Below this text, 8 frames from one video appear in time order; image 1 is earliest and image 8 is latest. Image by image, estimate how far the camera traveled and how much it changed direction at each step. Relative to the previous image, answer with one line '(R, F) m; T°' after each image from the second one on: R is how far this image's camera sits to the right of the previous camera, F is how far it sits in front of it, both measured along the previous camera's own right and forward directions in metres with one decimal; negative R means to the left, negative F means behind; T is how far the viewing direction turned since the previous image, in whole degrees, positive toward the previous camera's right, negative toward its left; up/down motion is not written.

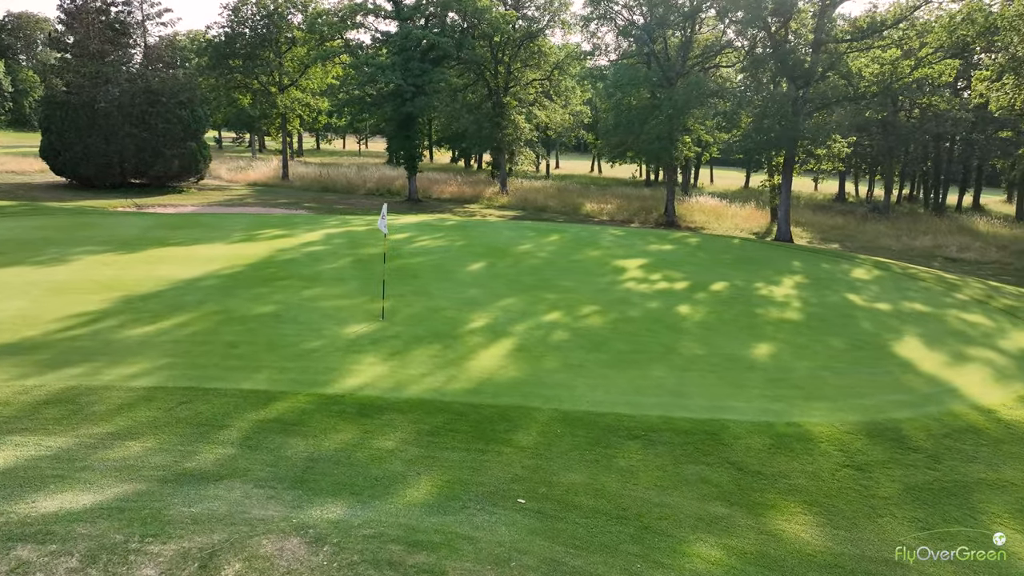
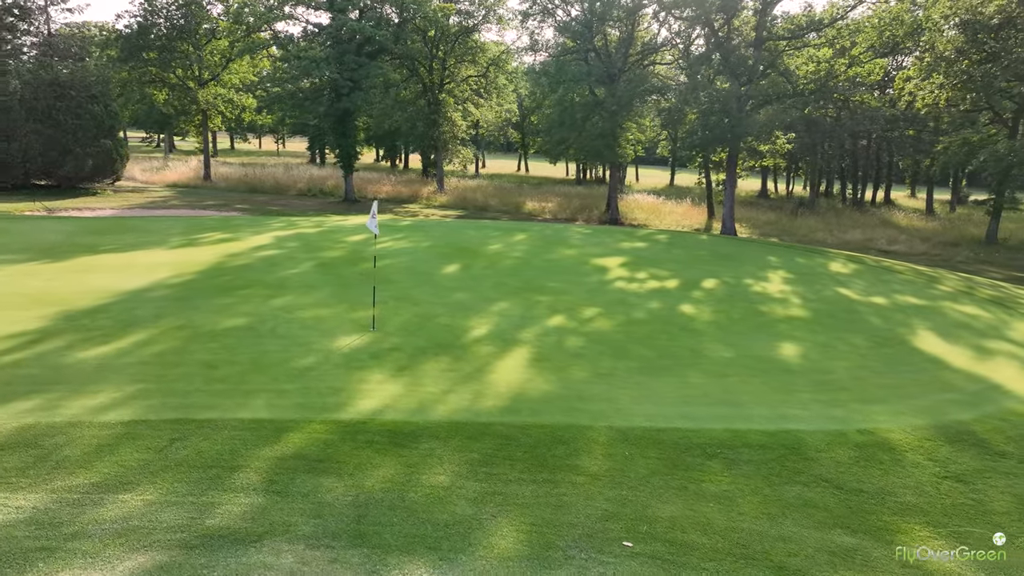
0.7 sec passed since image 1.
(-1.0, +0.8) m; +6°
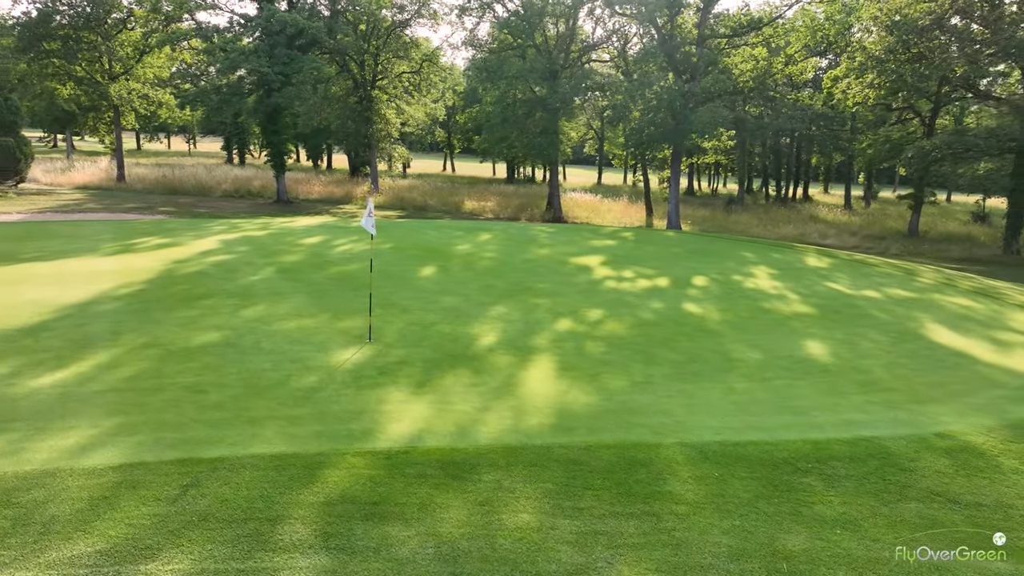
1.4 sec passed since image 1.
(-1.0, +0.7) m; +6°
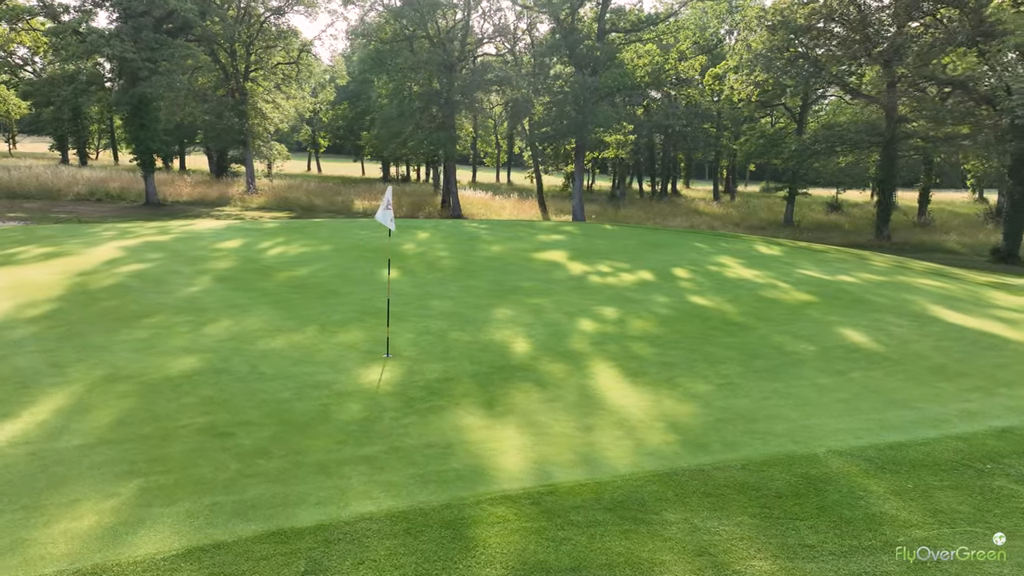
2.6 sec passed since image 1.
(-1.7, +1.1) m; +11°
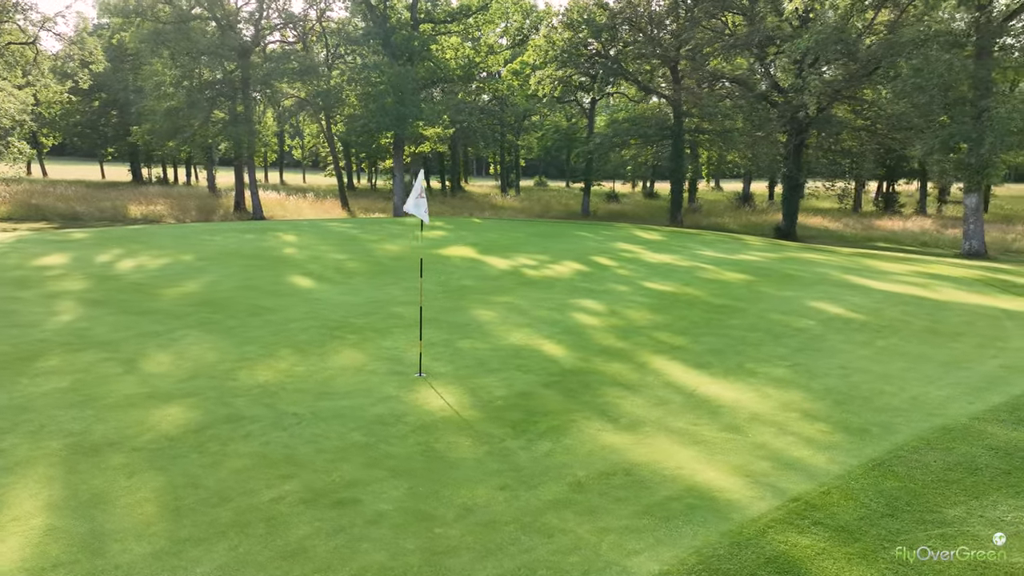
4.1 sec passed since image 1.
(-2.2, +1.2) m; +19°
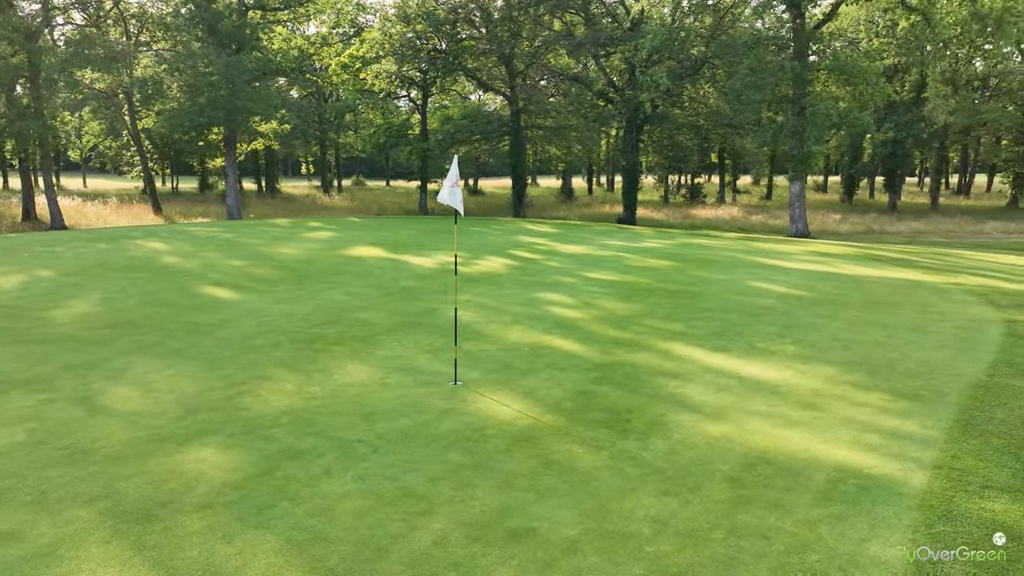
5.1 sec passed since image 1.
(-1.6, +0.6) m; +15°
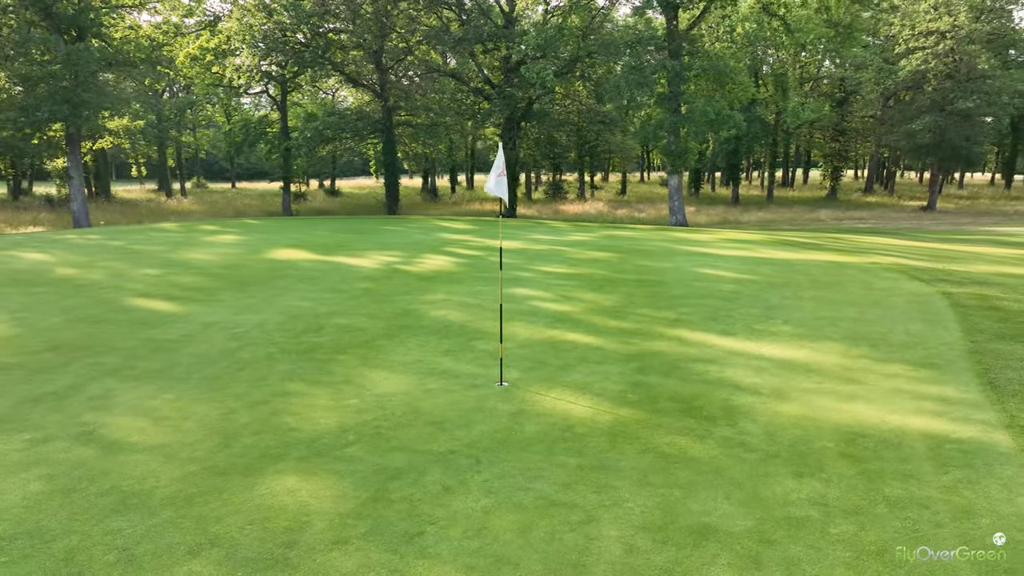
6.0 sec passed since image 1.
(-1.3, +0.4) m; +12°
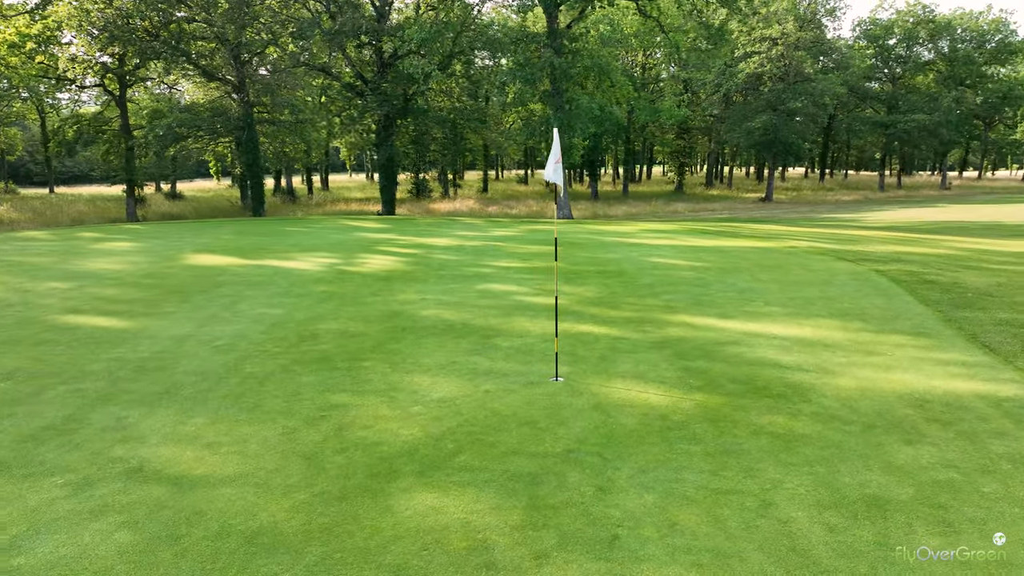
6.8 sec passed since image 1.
(-1.3, +0.3) m; +12°
